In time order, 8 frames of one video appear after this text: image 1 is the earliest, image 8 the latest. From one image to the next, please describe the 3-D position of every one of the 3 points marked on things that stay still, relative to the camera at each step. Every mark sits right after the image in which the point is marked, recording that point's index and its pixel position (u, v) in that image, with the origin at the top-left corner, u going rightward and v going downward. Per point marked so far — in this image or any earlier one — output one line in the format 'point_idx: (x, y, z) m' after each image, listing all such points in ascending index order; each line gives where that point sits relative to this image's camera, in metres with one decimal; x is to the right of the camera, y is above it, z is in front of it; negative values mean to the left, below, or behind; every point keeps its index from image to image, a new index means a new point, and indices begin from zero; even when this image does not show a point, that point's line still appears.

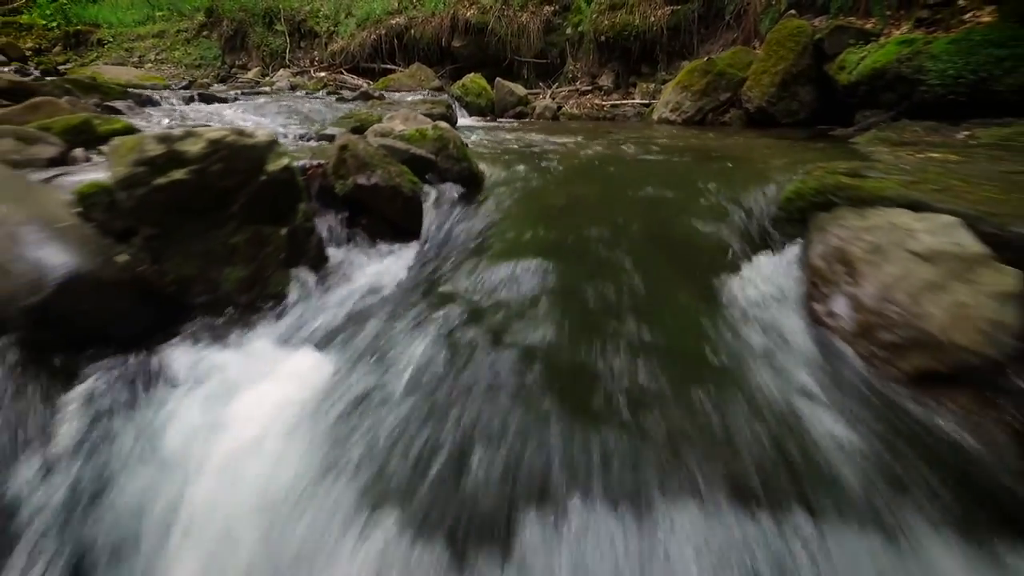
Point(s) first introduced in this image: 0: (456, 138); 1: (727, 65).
0: (-0.3, +0.8, +3.9) m
1: (+2.1, +2.2, +7.5) m
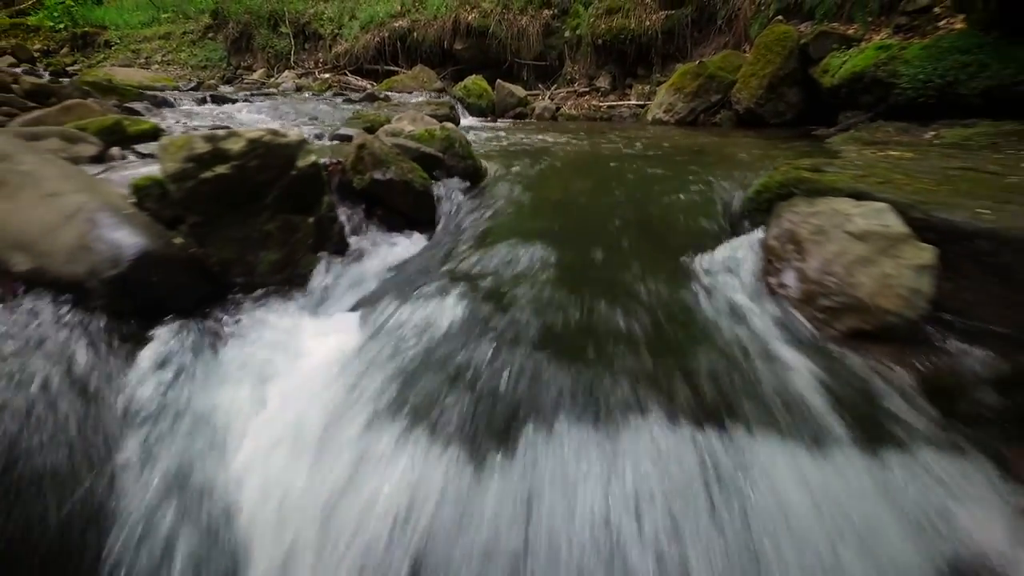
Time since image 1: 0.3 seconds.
0: (-0.3, +0.8, +4.2) m
1: (+2.1, +2.3, +7.8) m
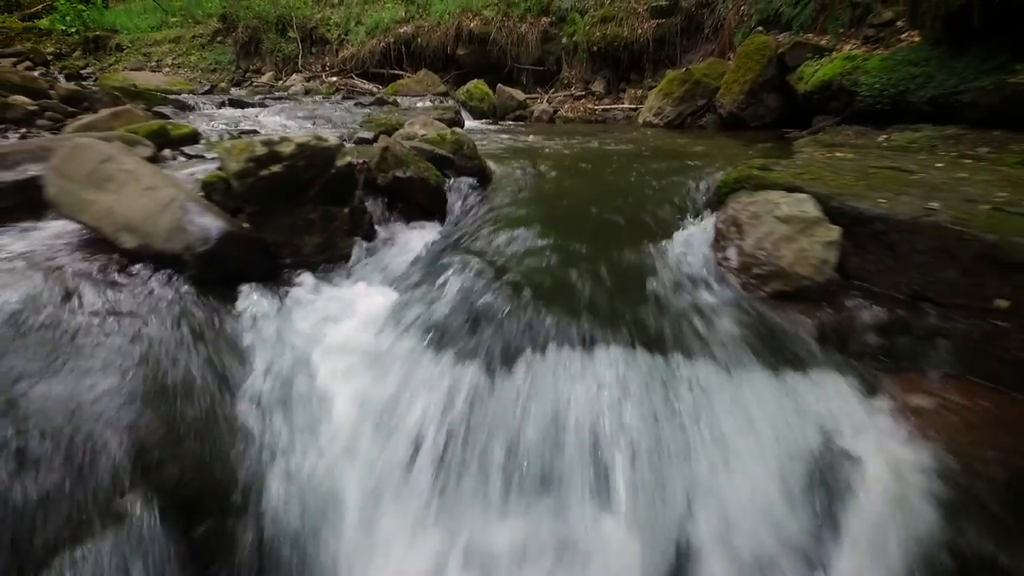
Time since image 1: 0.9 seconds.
0: (-0.3, +0.9, +4.8) m
1: (+2.1, +2.4, +8.4) m
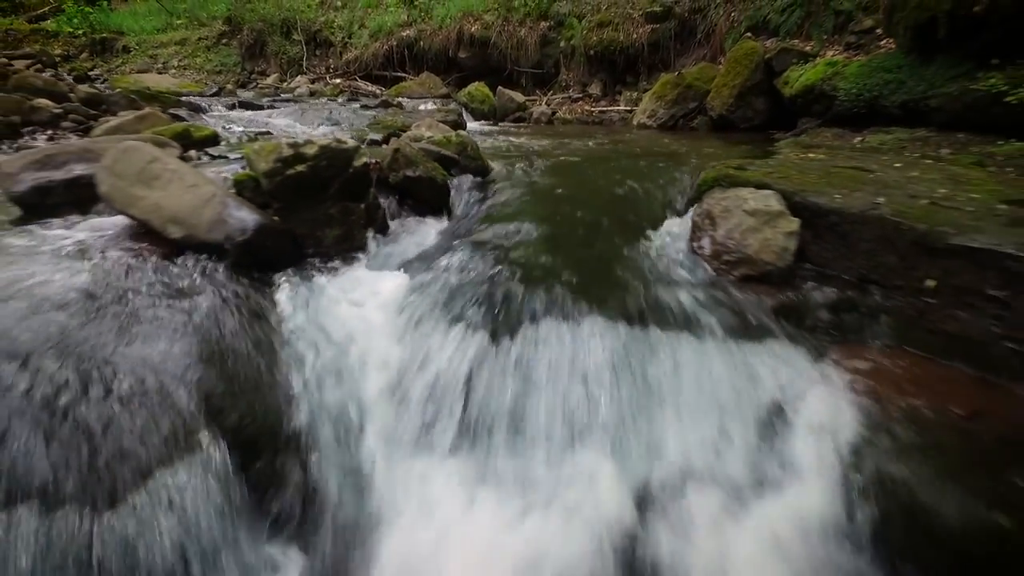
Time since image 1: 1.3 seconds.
0: (-0.3, +1.0, +5.2) m
1: (+2.1, +2.4, +8.8) m
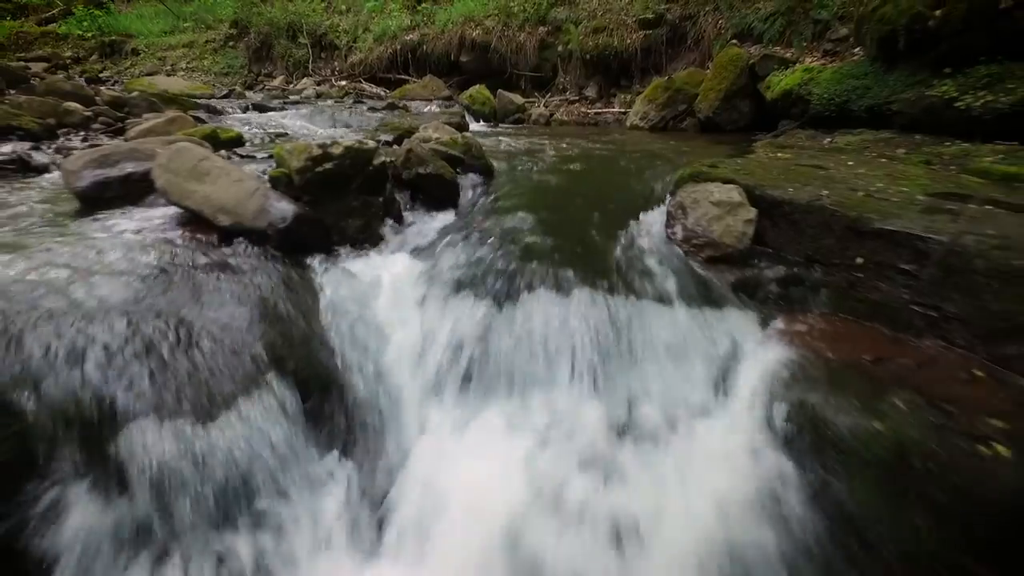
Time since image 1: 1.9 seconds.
0: (-0.3, +1.1, +5.7) m
1: (+2.1, +2.5, +9.3) m
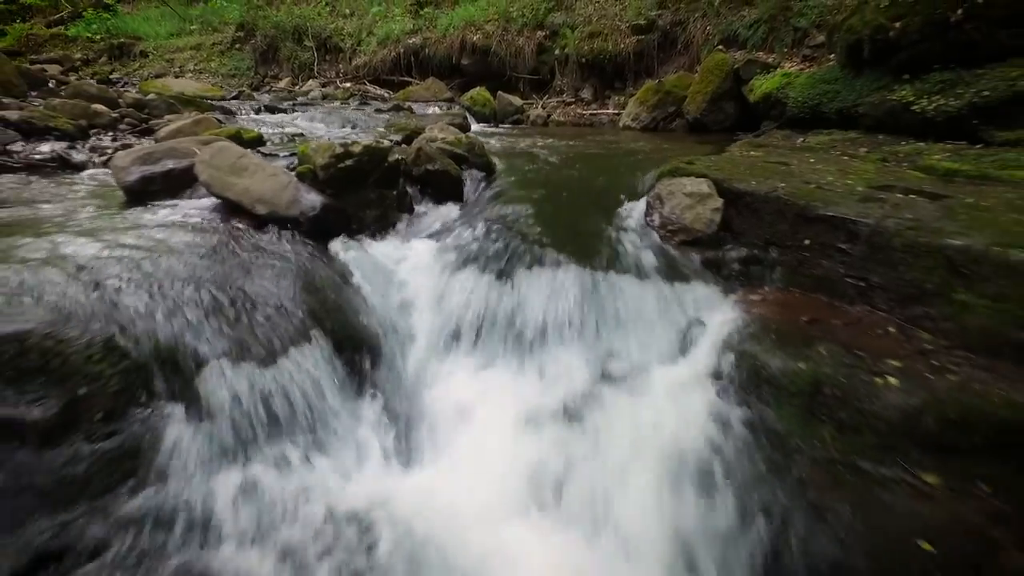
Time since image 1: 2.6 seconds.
0: (-0.3, +1.2, +6.3) m
1: (+2.1, +2.6, +9.9) m
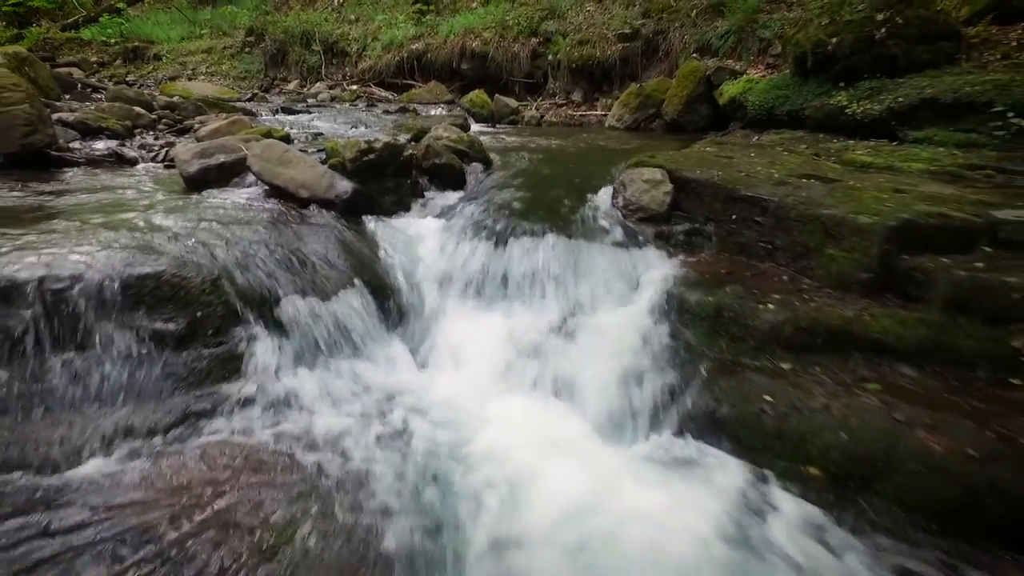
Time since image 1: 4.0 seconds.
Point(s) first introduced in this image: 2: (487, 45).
0: (-0.3, +1.4, +7.3) m
1: (+2.0, +2.9, +10.9) m
2: (-0.5, +4.7, +14.7) m
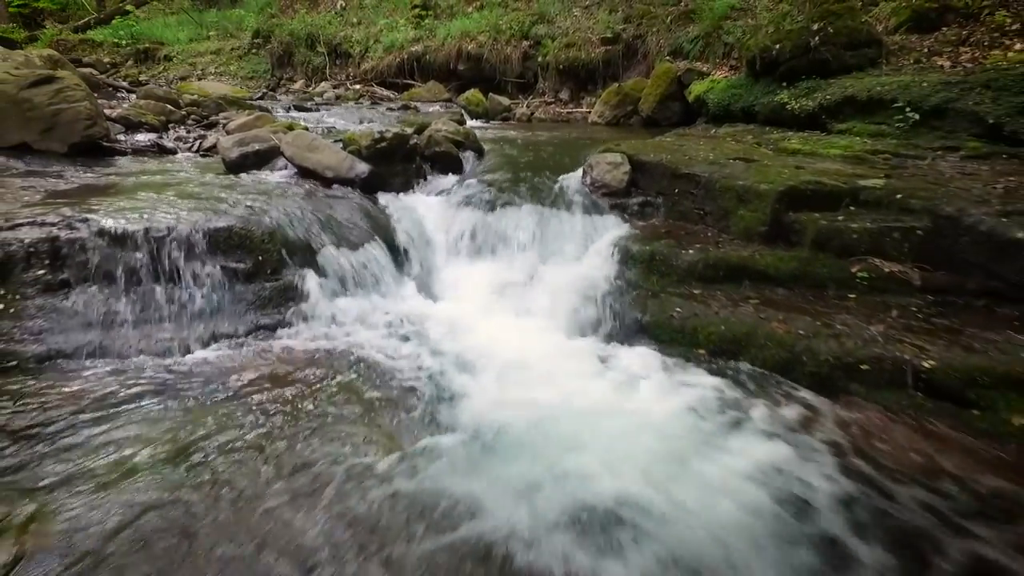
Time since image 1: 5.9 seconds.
0: (-0.4, +1.7, +8.4) m
1: (+1.9, +3.2, +12.1) m
2: (-0.6, +5.0, +15.9) m
